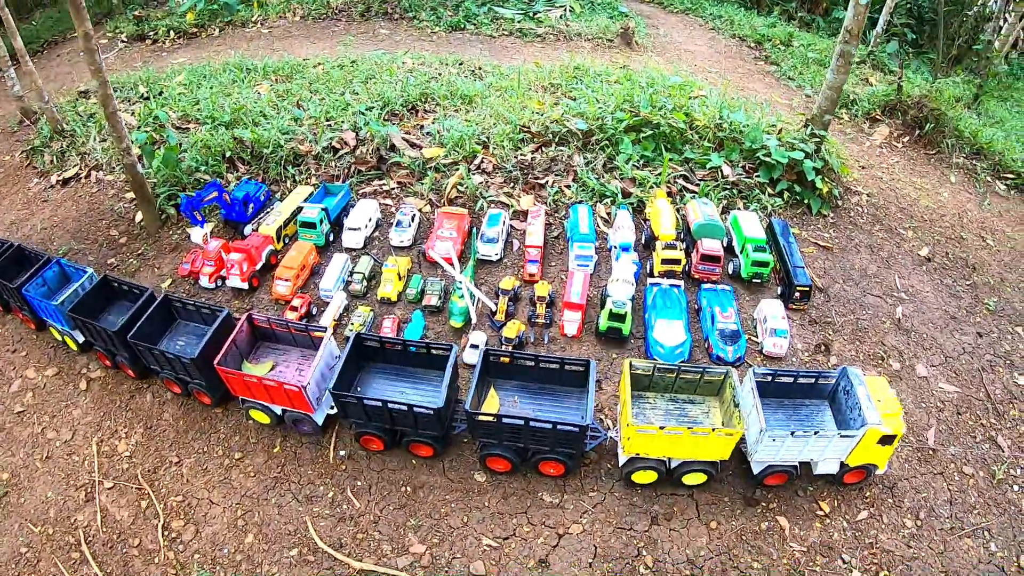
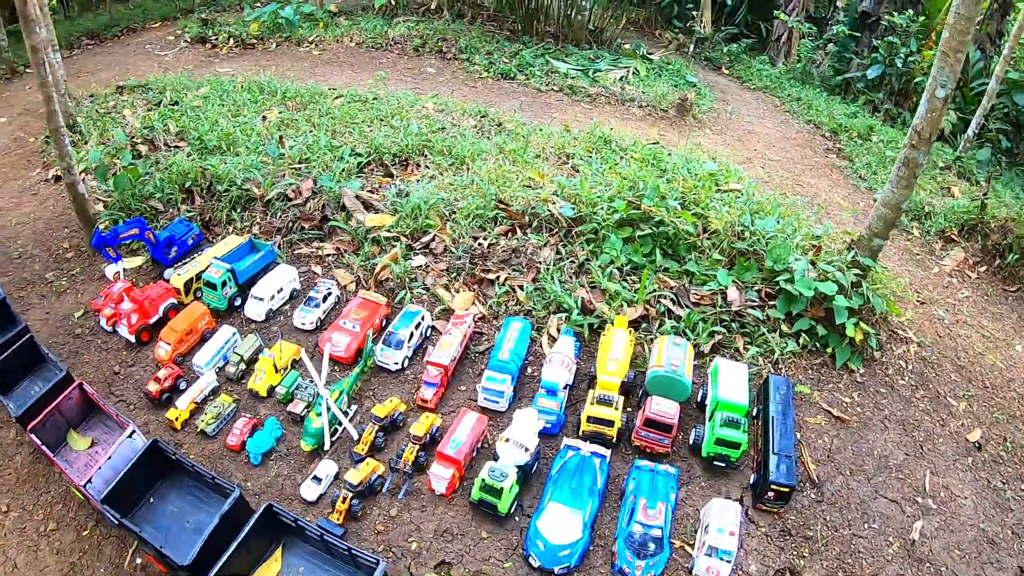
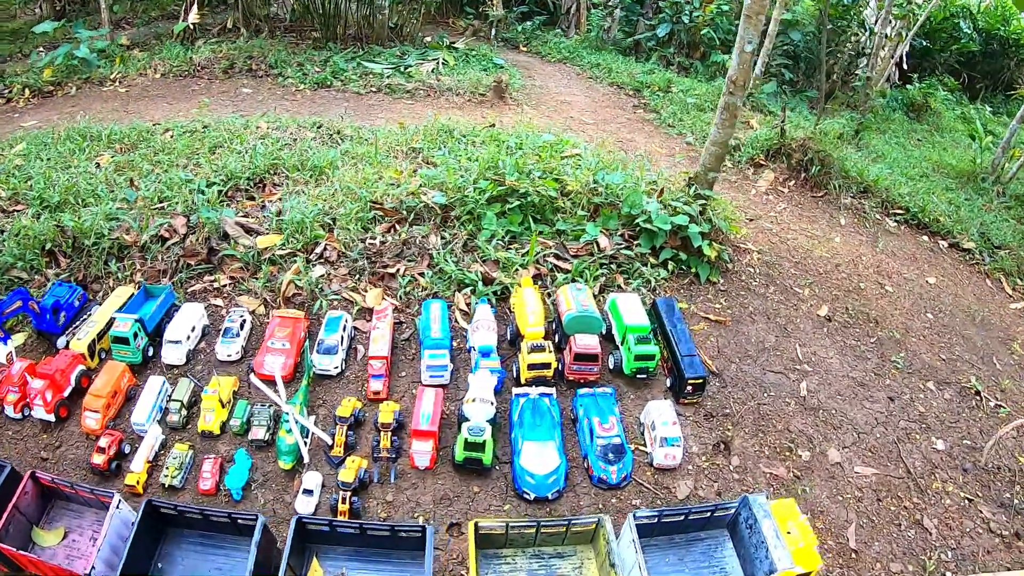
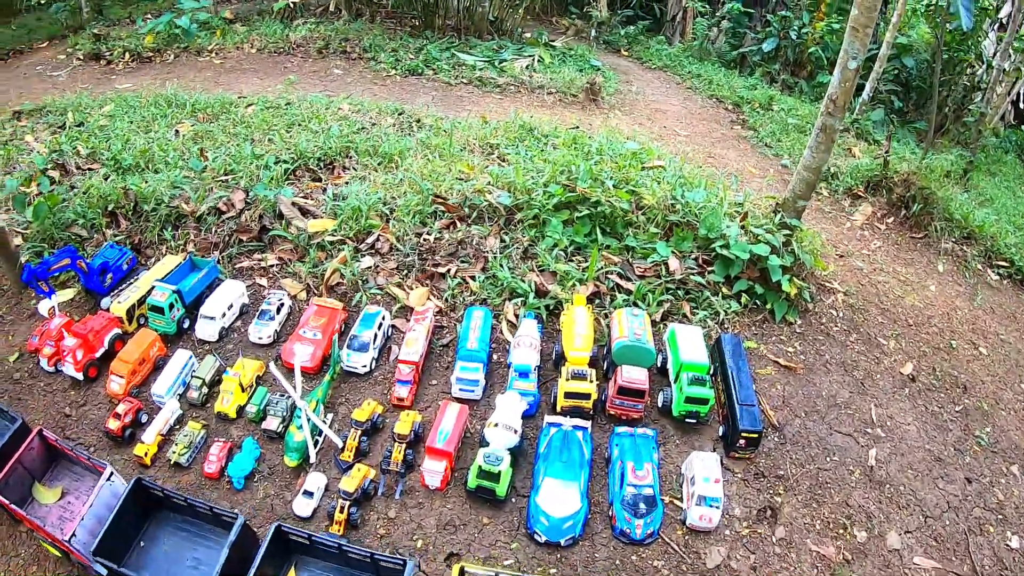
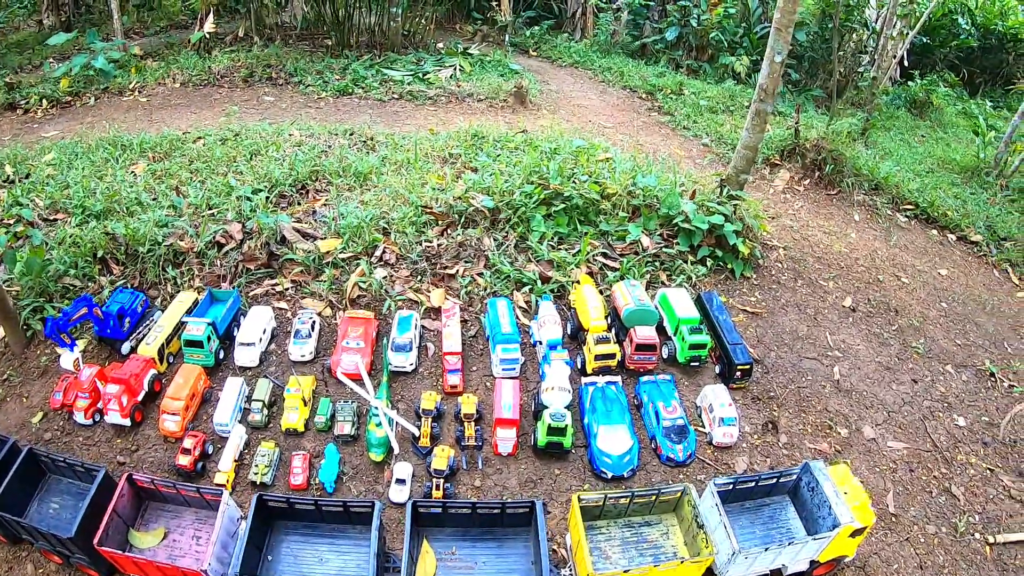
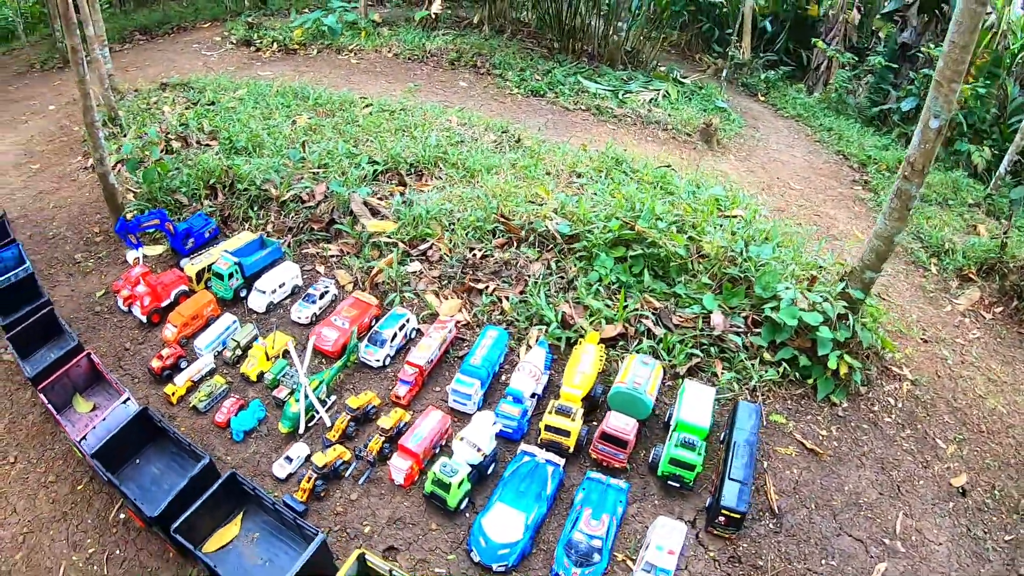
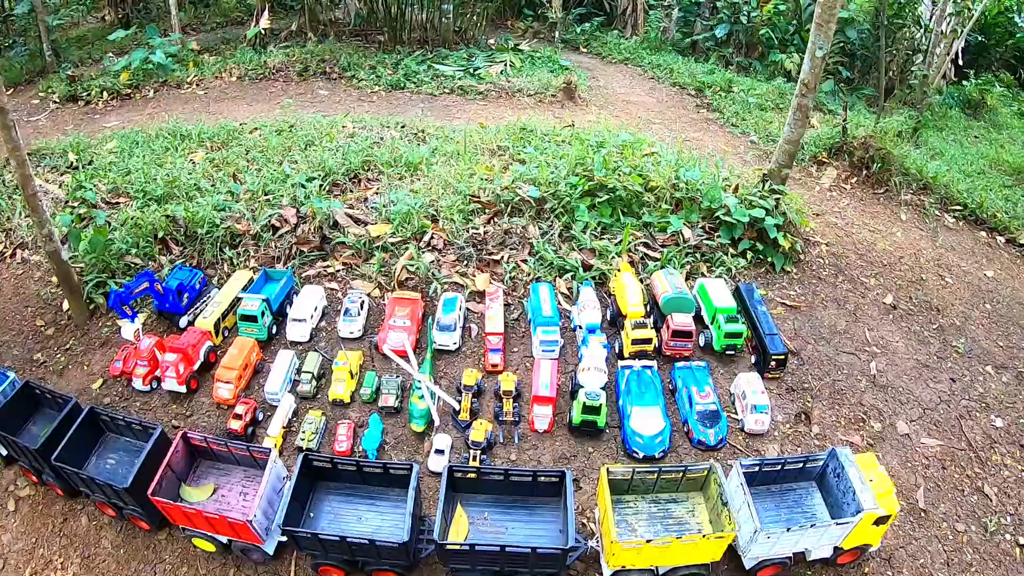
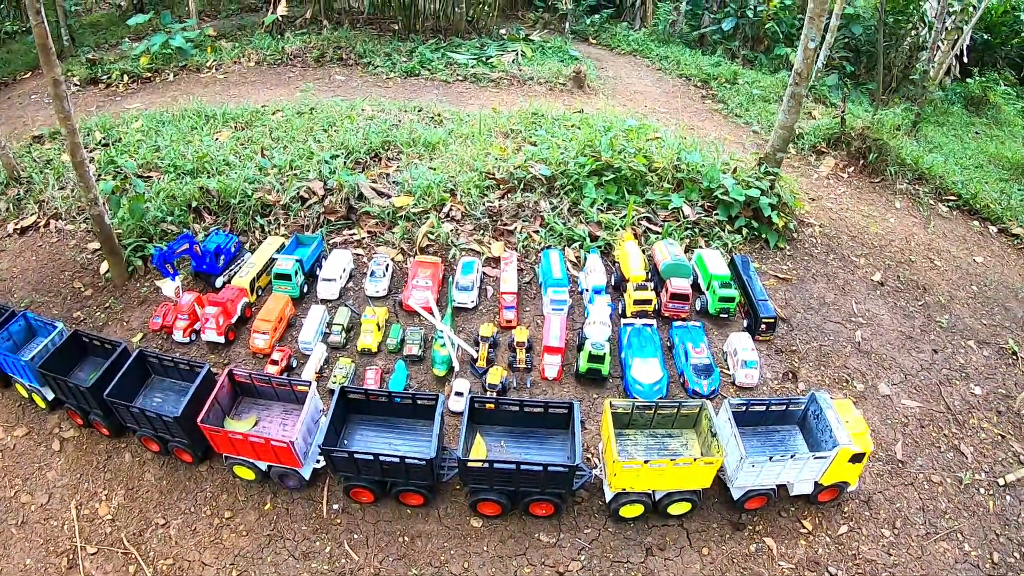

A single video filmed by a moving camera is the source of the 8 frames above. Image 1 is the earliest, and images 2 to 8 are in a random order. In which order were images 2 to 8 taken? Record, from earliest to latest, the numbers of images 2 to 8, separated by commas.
8, 7, 5, 3, 4, 2, 6
